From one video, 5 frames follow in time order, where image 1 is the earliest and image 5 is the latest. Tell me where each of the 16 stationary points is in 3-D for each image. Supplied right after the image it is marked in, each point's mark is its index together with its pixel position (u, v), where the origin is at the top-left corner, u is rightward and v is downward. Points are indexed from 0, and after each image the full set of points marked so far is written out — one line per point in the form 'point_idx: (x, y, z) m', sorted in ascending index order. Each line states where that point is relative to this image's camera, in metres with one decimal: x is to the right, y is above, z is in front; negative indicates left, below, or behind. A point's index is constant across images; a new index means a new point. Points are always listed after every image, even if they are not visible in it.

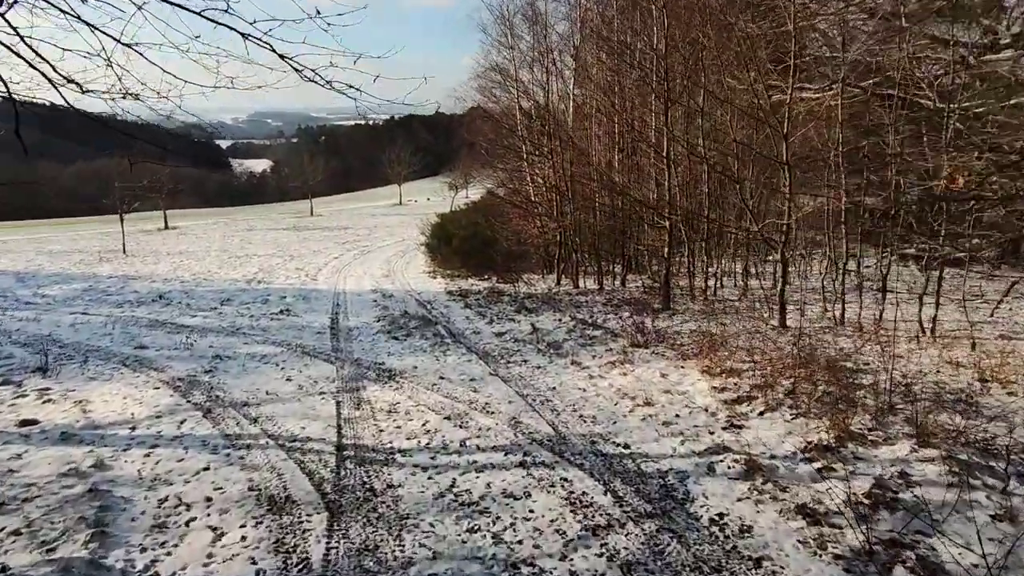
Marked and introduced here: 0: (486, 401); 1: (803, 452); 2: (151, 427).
0: (-0.2, -1.0, +6.1) m
1: (+1.9, -1.1, +4.6) m
2: (-2.8, -1.1, +5.5) m
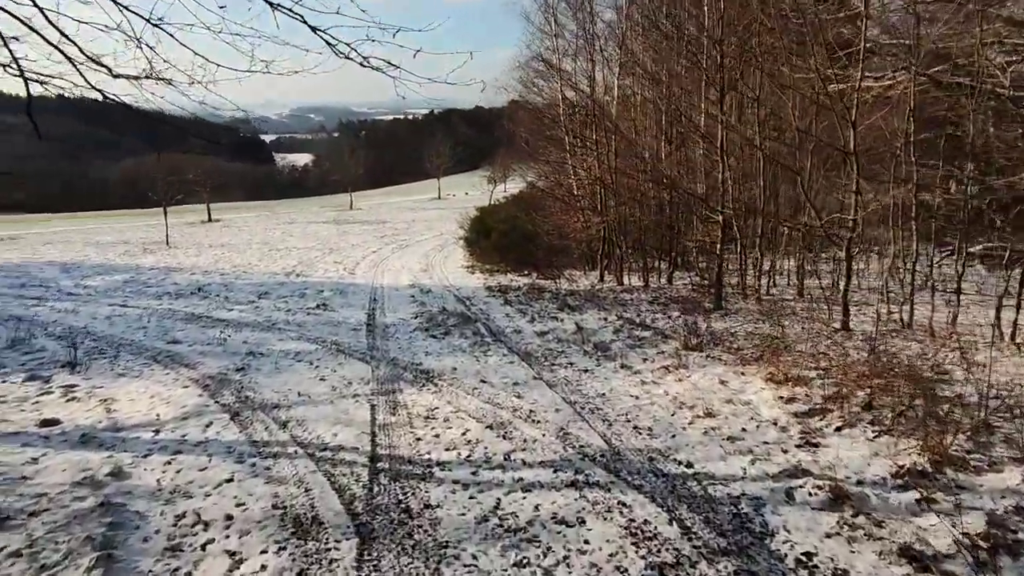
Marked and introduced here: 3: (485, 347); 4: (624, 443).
0: (+0.1, -1.0, +5.6) m
1: (+2.2, -1.1, +4.1) m
2: (-2.5, -1.0, +5.1) m
3: (-0.3, -0.7, +8.2) m
4: (+0.8, -1.1, +4.8) m
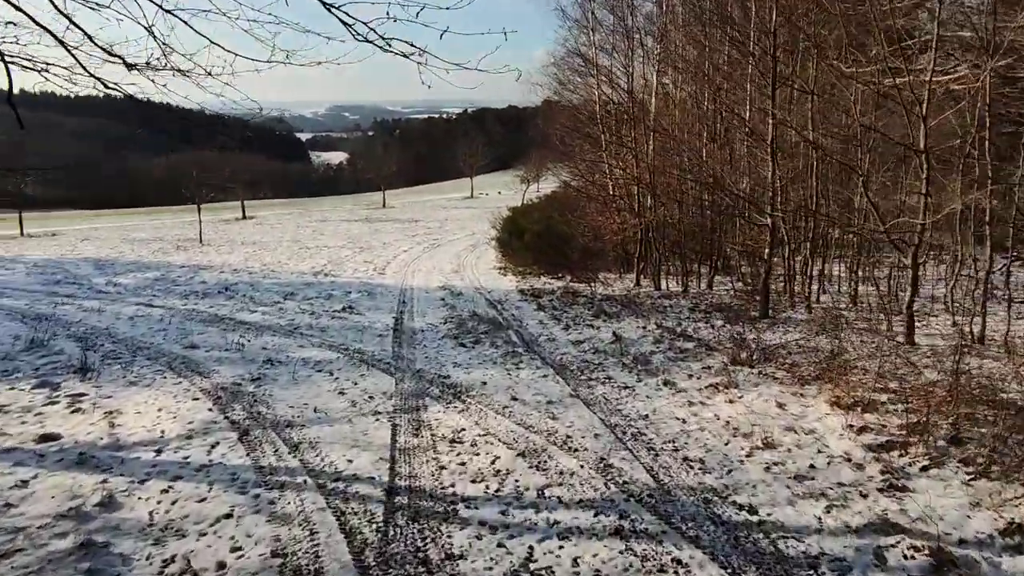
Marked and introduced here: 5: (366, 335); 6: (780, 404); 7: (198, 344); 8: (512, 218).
0: (+0.4, -1.1, +5.1) m
1: (+2.4, -1.2, +3.4) m
2: (-2.2, -1.1, +4.7) m
3: (0.0, -0.8, +7.6) m
4: (+1.0, -1.2, +4.3) m
5: (-1.9, -0.6, +9.0) m
6: (+2.2, -1.0, +5.8) m
7: (-3.8, -0.7, +8.3) m
8: (0.0, +1.8, +18.6) m
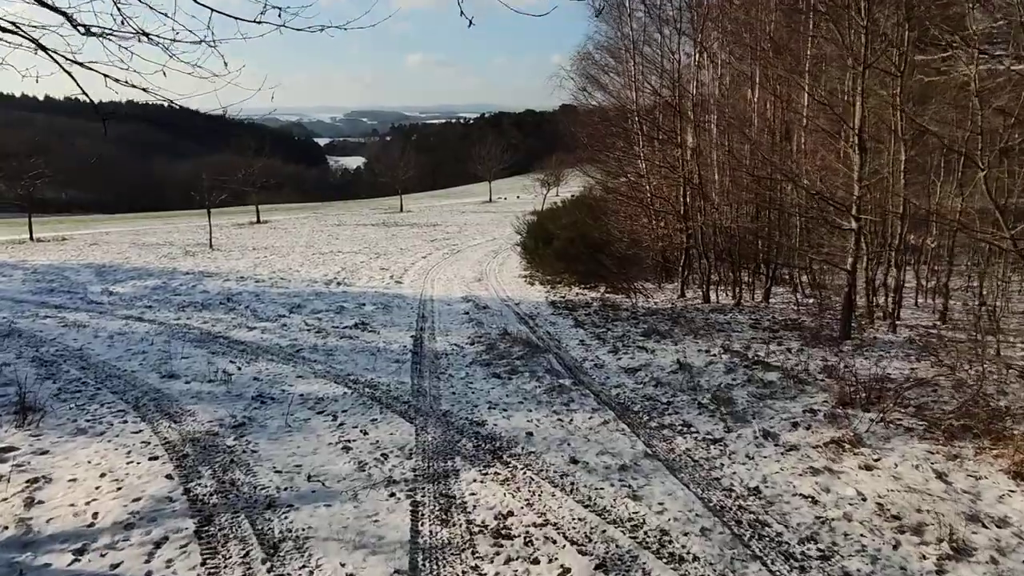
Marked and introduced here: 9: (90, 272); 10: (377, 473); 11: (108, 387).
0: (+0.8, -1.2, +3.6) m
1: (+2.7, -1.4, +1.9) m
2: (-1.9, -1.2, +3.3) m
3: (+0.5, -0.9, +6.2) m
4: (+1.3, -1.3, +2.8) m
5: (-1.4, -0.8, +7.5) m
6: (+2.6, -1.1, +4.2) m
7: (-3.3, -0.8, +7.0) m
8: (+0.7, +1.6, +17.1) m
9: (-12.0, +0.5, +19.8) m
10: (-0.8, -1.1, +4.4) m
11: (-3.8, -0.9, +6.6) m
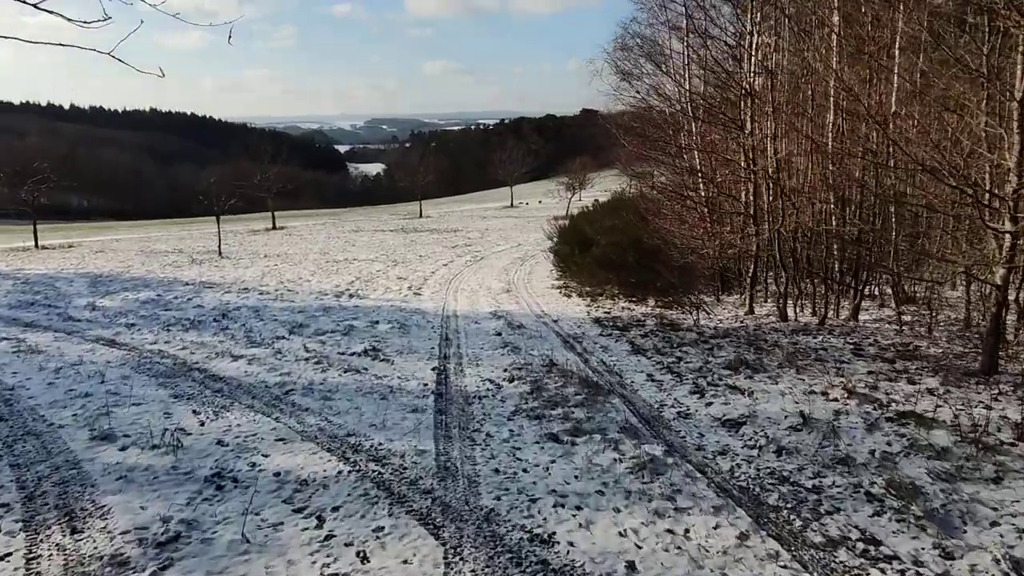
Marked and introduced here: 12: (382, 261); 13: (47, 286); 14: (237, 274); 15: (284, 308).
0: (+1.1, -1.4, +1.6) m
1: (+3.0, -1.5, -0.2) m
2: (-1.6, -1.4, +1.4) m
3: (+0.9, -1.1, +4.2) m
4: (+1.7, -1.5, +0.8) m
5: (-1.0, -1.0, +5.6) m
6: (+2.9, -1.3, +2.2) m
7: (-2.9, -1.0, +5.1) m
8: (+1.4, +1.3, +15.1) m
9: (-11.2, +0.2, +18.1) m
10: (-0.5, -1.3, +2.5) m
11: (-3.4, -1.1, +4.7) m
12: (-3.7, +0.8, +19.7) m
13: (-11.6, 0.0, +17.4) m
14: (-7.4, +0.4, +18.6) m
15: (-4.0, -0.4, +12.4) m
